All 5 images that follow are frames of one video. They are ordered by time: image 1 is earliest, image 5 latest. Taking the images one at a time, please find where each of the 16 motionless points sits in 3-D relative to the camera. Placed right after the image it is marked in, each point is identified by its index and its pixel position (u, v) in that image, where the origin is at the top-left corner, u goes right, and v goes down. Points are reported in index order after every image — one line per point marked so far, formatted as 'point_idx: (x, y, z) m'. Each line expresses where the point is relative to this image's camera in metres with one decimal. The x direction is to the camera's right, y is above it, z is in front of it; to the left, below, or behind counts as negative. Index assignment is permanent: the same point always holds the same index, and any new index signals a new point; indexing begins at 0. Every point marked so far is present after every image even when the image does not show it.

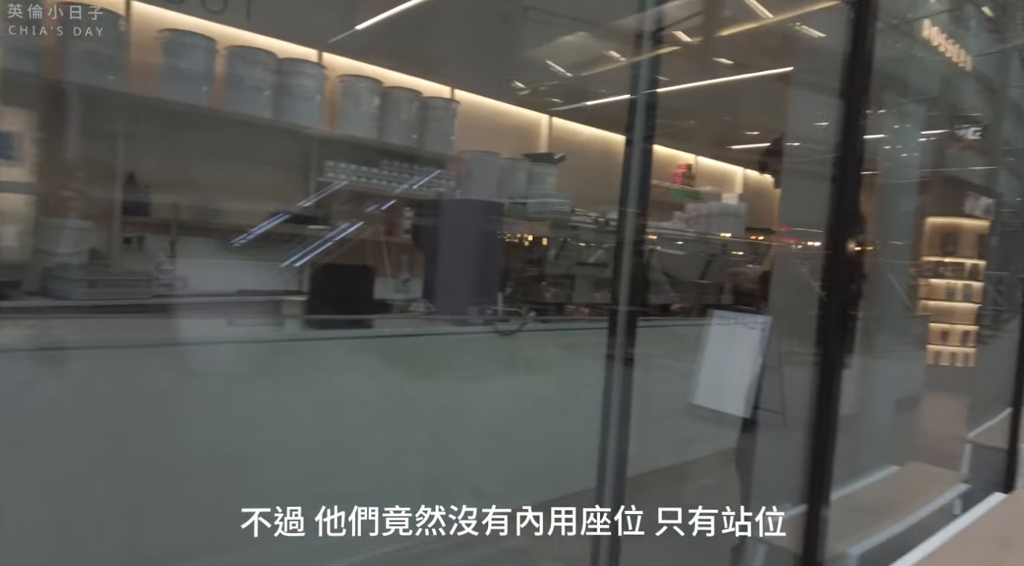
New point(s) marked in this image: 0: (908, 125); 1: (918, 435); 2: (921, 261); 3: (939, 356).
0: (+2.0, +0.8, +3.5) m
1: (+2.3, -0.8, +3.8) m
2: (+2.3, +0.1, +3.7) m
3: (+2.6, -0.4, +4.0) m
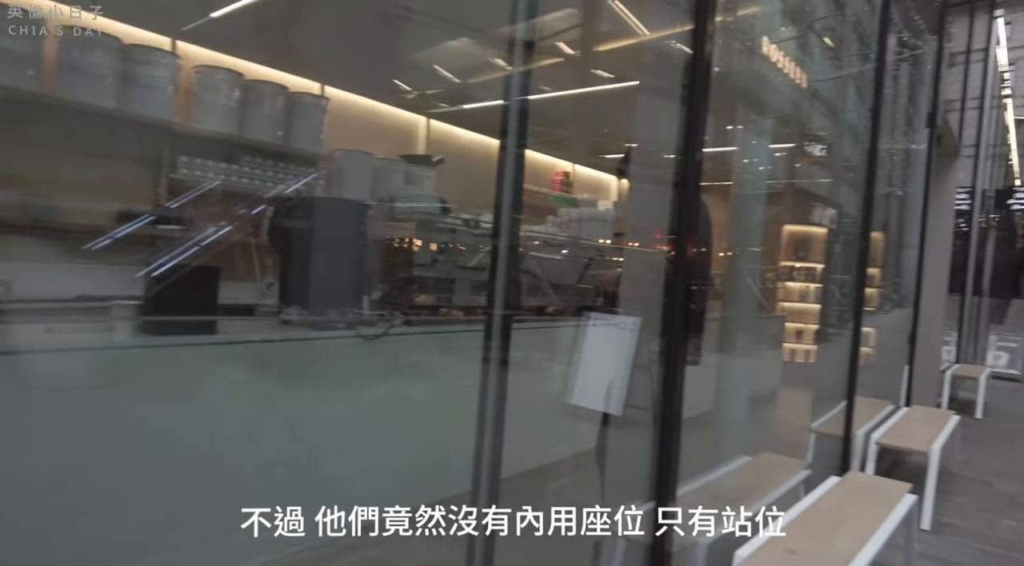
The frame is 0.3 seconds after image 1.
0: (+1.4, +0.8, +3.8) m
1: (+1.6, -0.9, +4.1) m
2: (+1.6, +0.1, +4.0) m
3: (+1.8, -0.4, +4.4) m
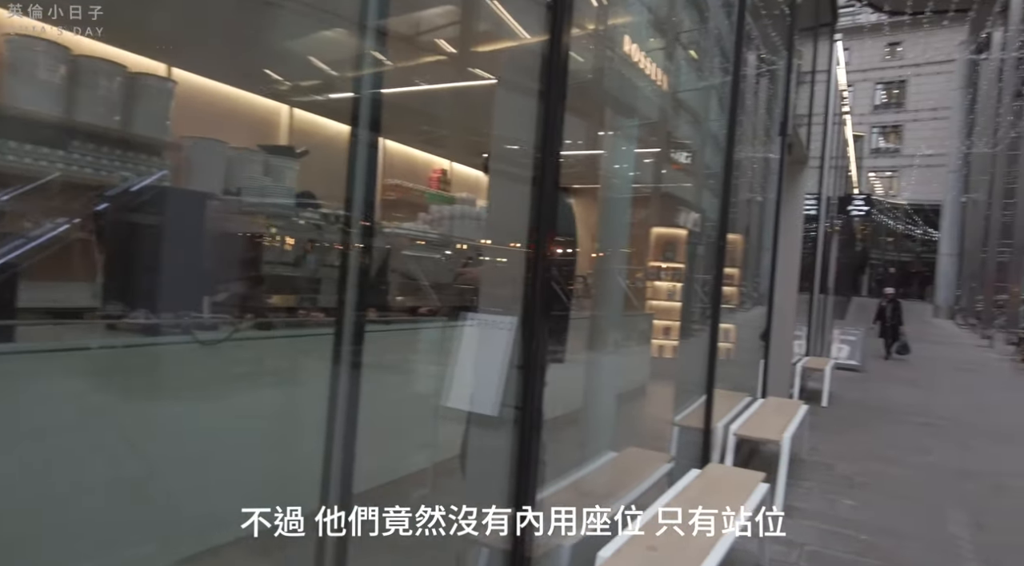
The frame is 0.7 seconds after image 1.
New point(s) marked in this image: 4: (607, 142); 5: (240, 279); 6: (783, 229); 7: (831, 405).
0: (+0.7, +0.8, +3.9) m
1: (+0.8, -0.8, +4.2) m
2: (+0.8, +0.1, +4.2) m
3: (+1.0, -0.4, +4.5) m
4: (+0.5, +0.7, +3.6) m
5: (-1.0, 0.0, +2.6) m
6: (+3.2, +0.6, +8.1) m
7: (+4.0, -1.5, +8.6) m
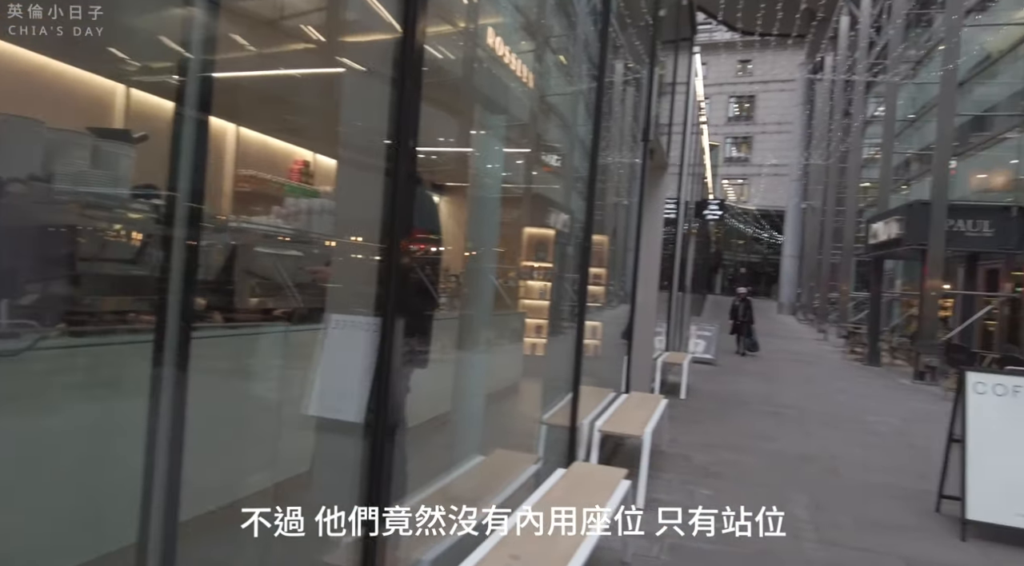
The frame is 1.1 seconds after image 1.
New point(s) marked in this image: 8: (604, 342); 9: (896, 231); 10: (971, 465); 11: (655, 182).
0: (-0.1, +0.8, +3.8) m
1: (0.0, -0.8, +4.2) m
2: (0.0, +0.1, +4.1) m
3: (+0.1, -0.4, +4.5) m
4: (-0.2, +0.7, +3.5) m
5: (-1.5, 0.0, +2.3) m
6: (+1.6, +0.6, +8.5) m
7: (+2.3, -1.5, +9.1) m
8: (+0.9, -0.5, +6.4) m
9: (+8.3, +1.1, +14.9) m
10: (+2.9, -1.2, +4.4) m
11: (+1.7, +1.2, +8.5) m
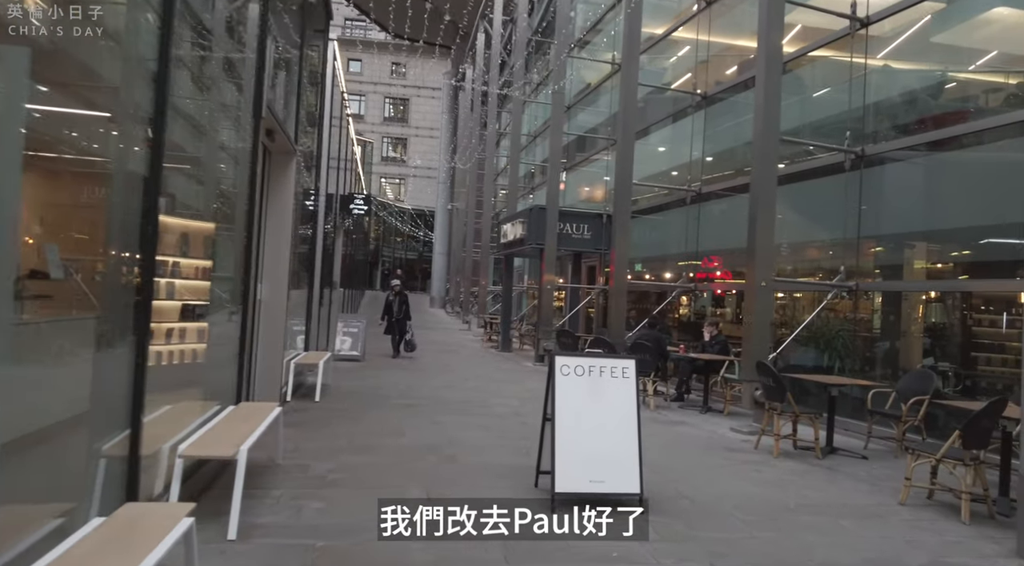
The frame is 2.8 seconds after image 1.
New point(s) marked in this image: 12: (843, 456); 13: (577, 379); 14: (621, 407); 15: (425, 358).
0: (-2.1, +0.8, +2.9) m
1: (-2.2, -0.8, +3.3) m
2: (-2.1, +0.1, +3.2) m
3: (-2.2, -0.4, +3.6) m
4: (-2.0, +0.8, +2.6) m
5: (-2.7, 0.0, +0.9) m
6: (-2.7, +0.7, +7.8) m
7: (-2.4, -1.4, +8.7) m
8: (-2.4, -0.5, +5.6) m
9: (+0.2, +1.2, +16.6) m
10: (+0.3, -1.1, +4.8) m
11: (-2.6, +1.3, +7.9) m
12: (+3.4, -1.8, +7.0) m
13: (+0.5, -0.7, +4.9) m
14: (+0.8, -0.9, +4.9) m
15: (-1.9, -1.6, +15.0) m
